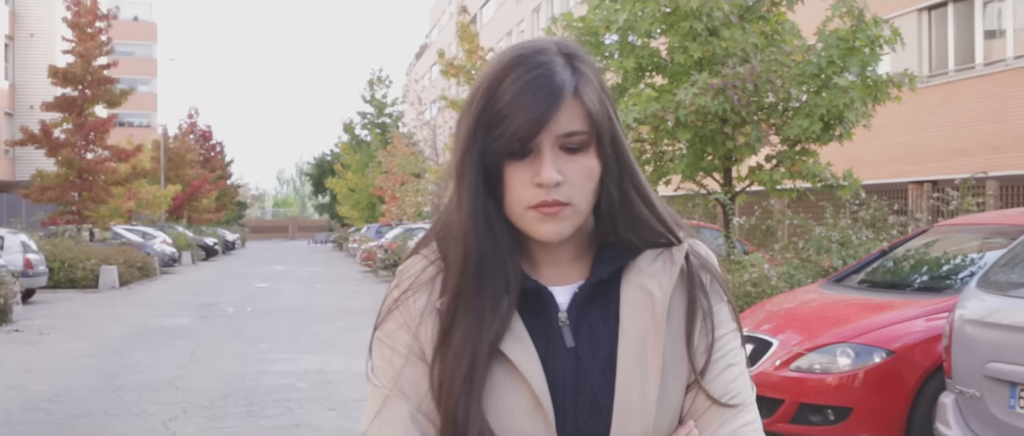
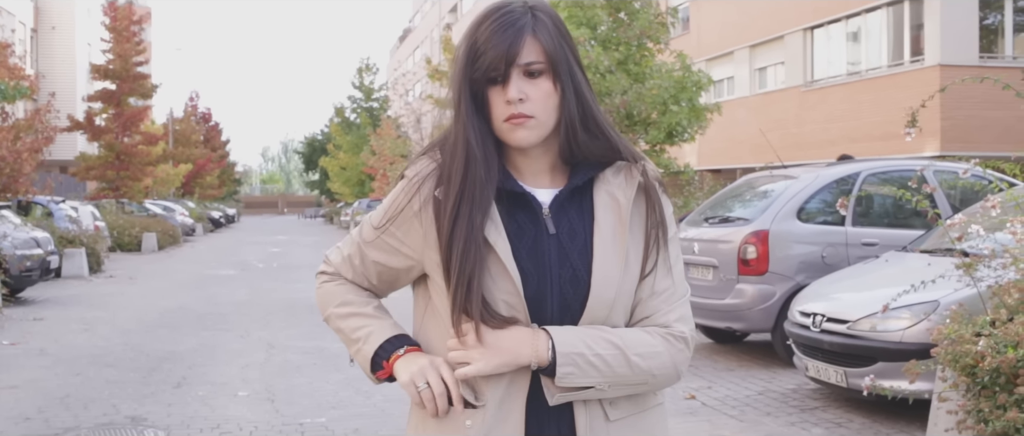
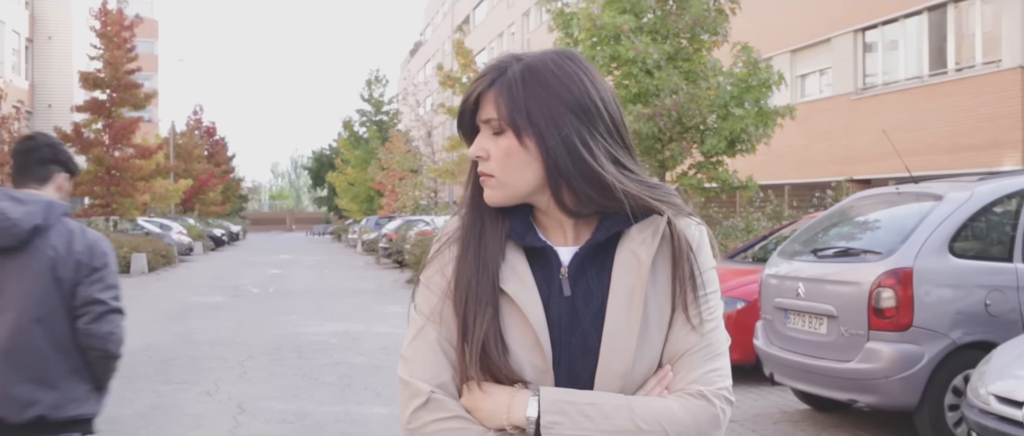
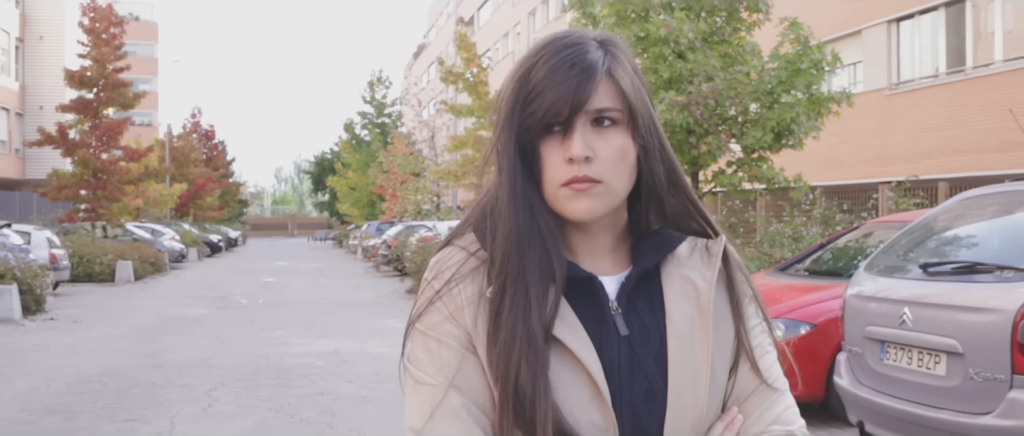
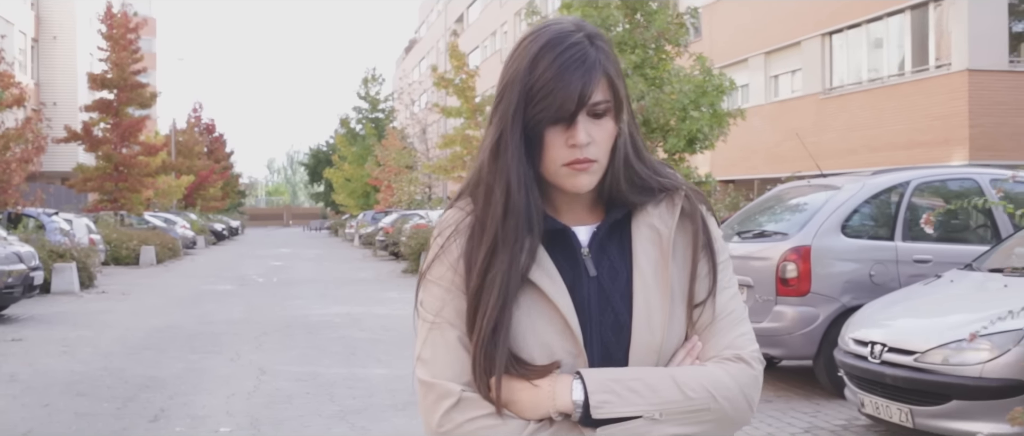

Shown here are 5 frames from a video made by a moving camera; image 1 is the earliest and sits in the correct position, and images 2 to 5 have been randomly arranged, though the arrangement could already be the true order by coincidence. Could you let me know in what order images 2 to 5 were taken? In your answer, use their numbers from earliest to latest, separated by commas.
4, 3, 5, 2
